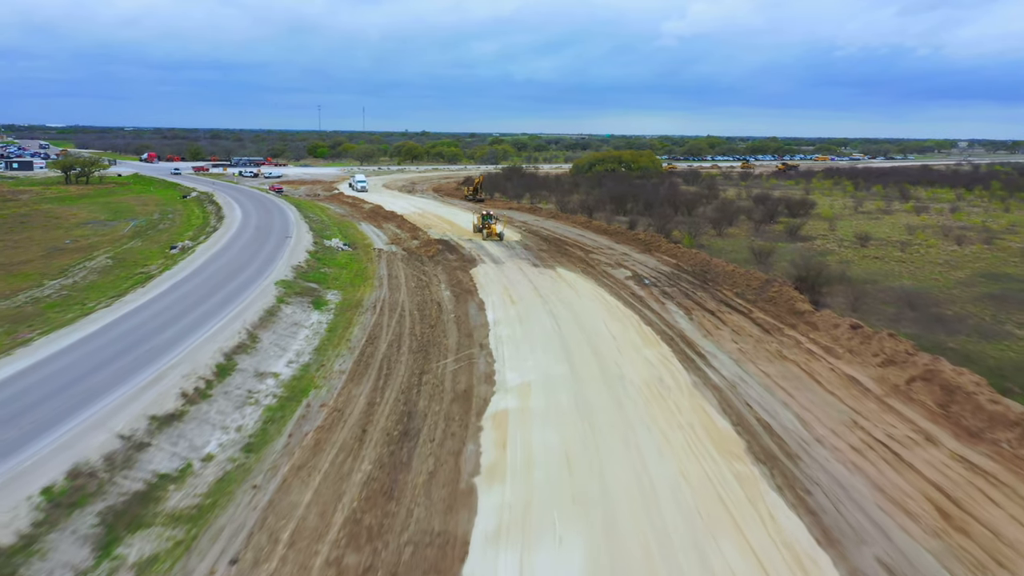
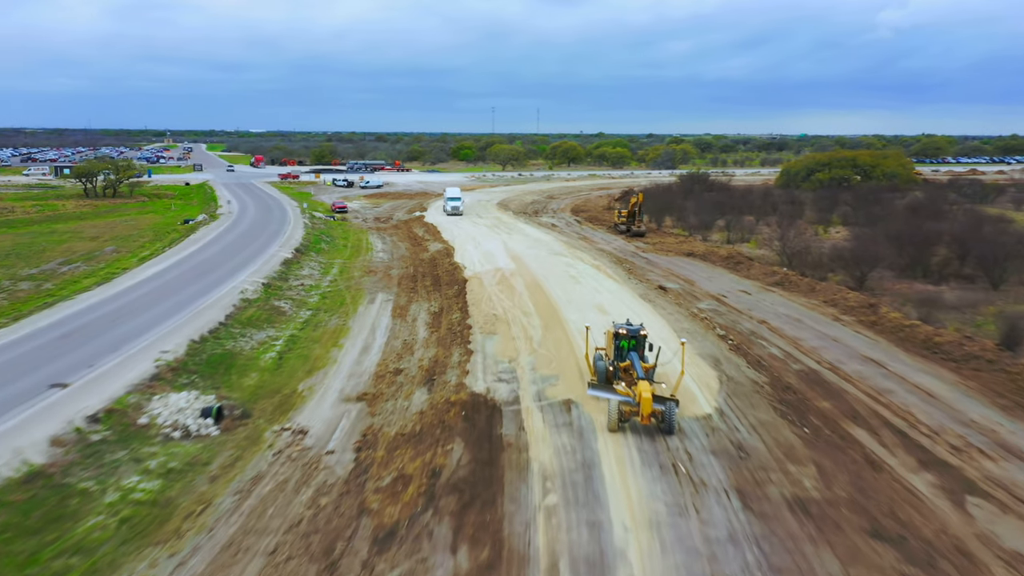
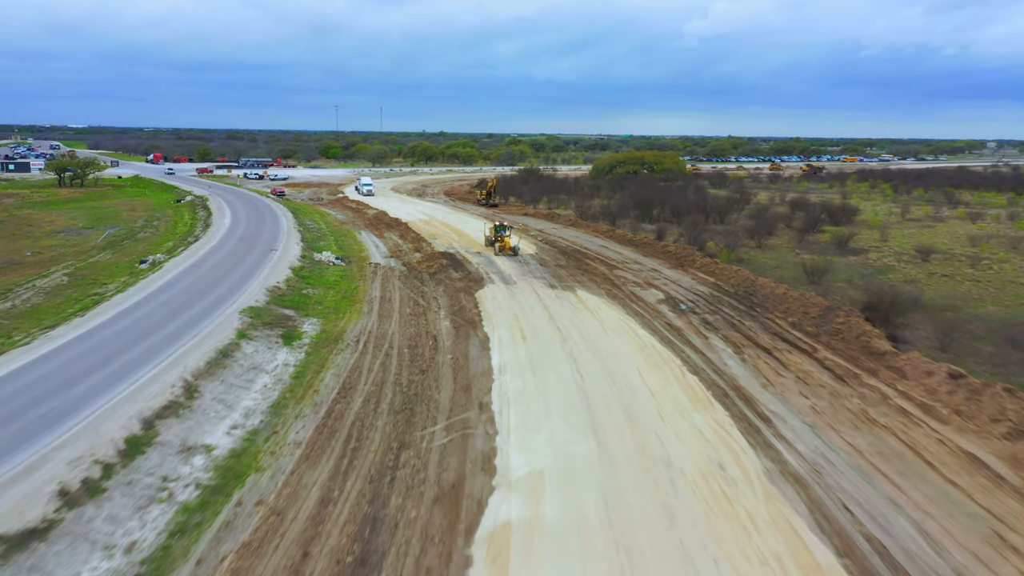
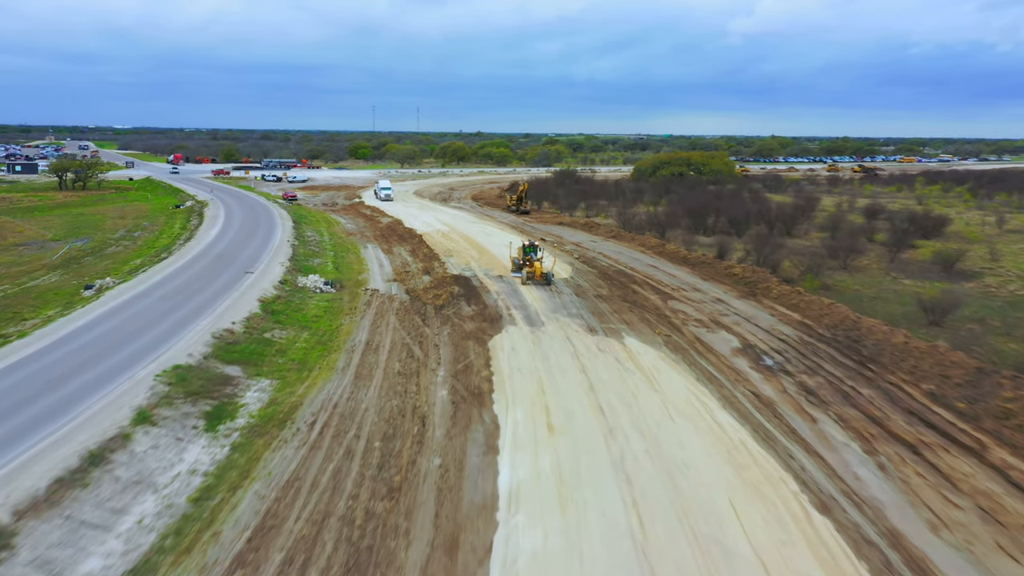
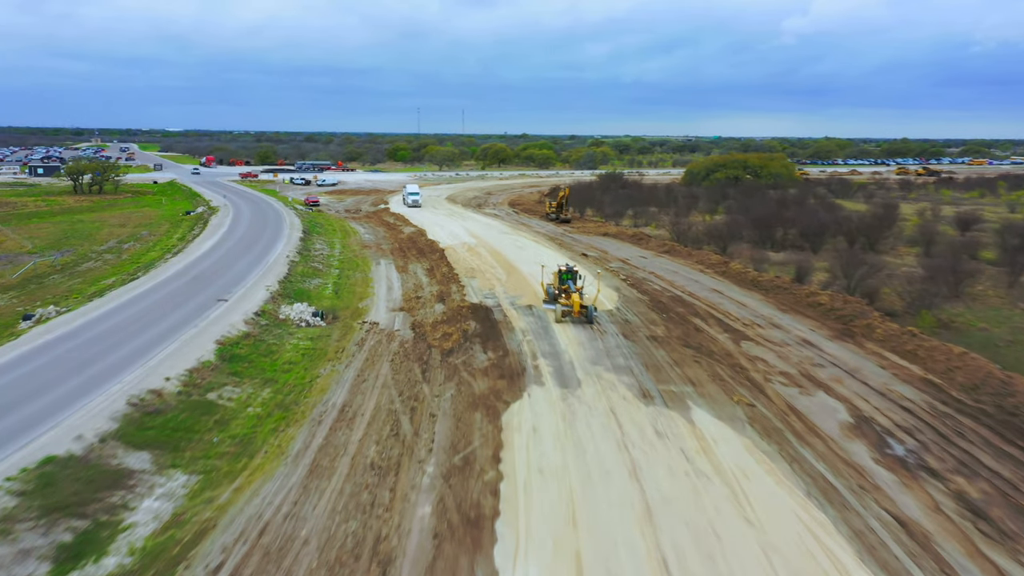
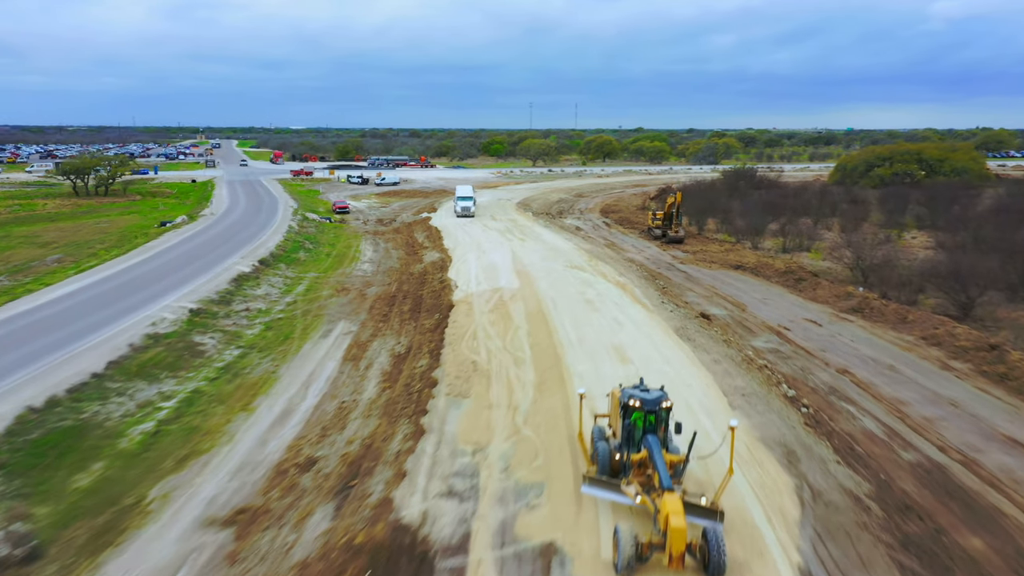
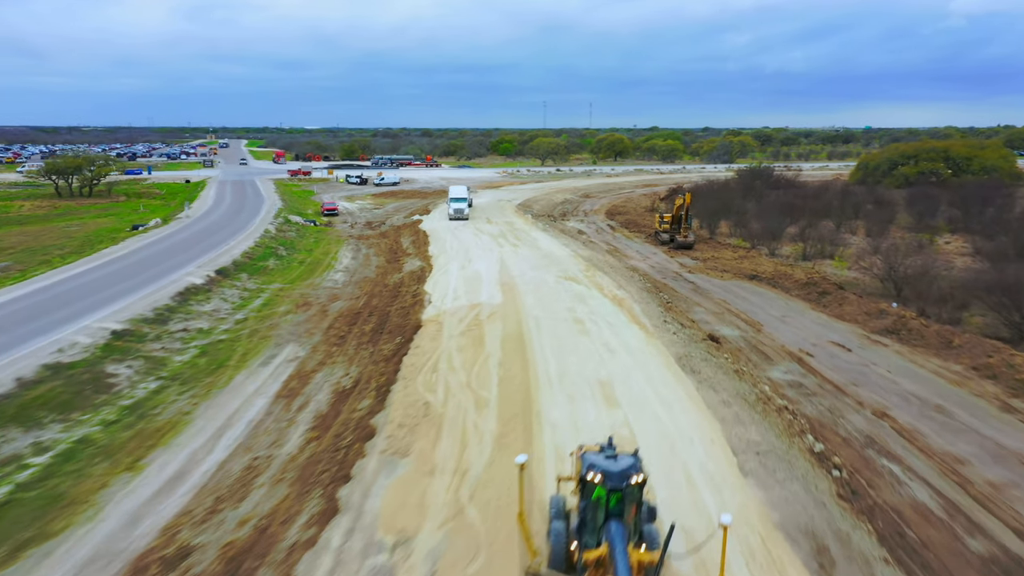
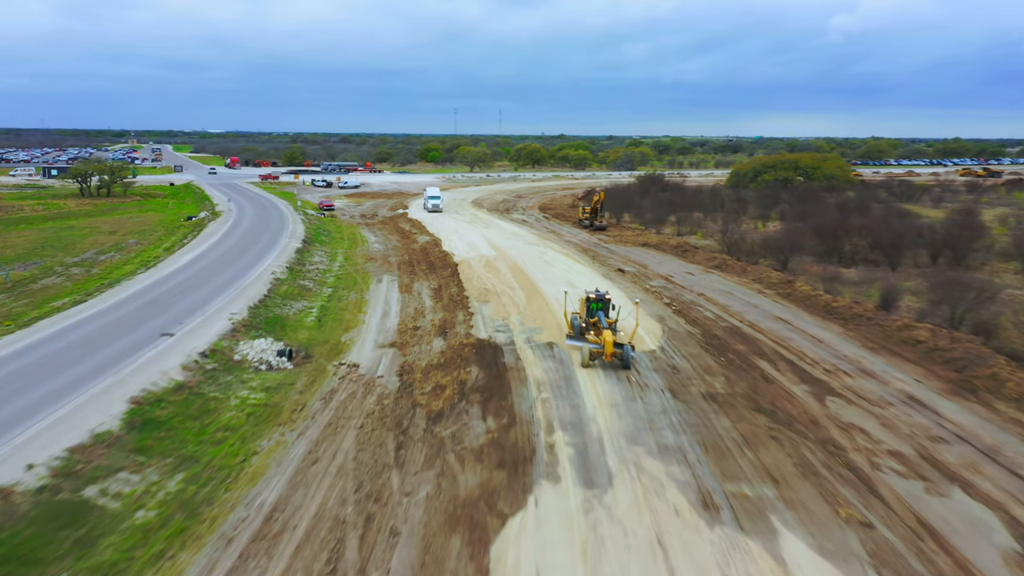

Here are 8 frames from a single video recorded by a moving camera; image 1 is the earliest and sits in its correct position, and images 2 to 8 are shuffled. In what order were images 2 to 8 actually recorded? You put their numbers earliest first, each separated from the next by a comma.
3, 4, 5, 8, 2, 6, 7
